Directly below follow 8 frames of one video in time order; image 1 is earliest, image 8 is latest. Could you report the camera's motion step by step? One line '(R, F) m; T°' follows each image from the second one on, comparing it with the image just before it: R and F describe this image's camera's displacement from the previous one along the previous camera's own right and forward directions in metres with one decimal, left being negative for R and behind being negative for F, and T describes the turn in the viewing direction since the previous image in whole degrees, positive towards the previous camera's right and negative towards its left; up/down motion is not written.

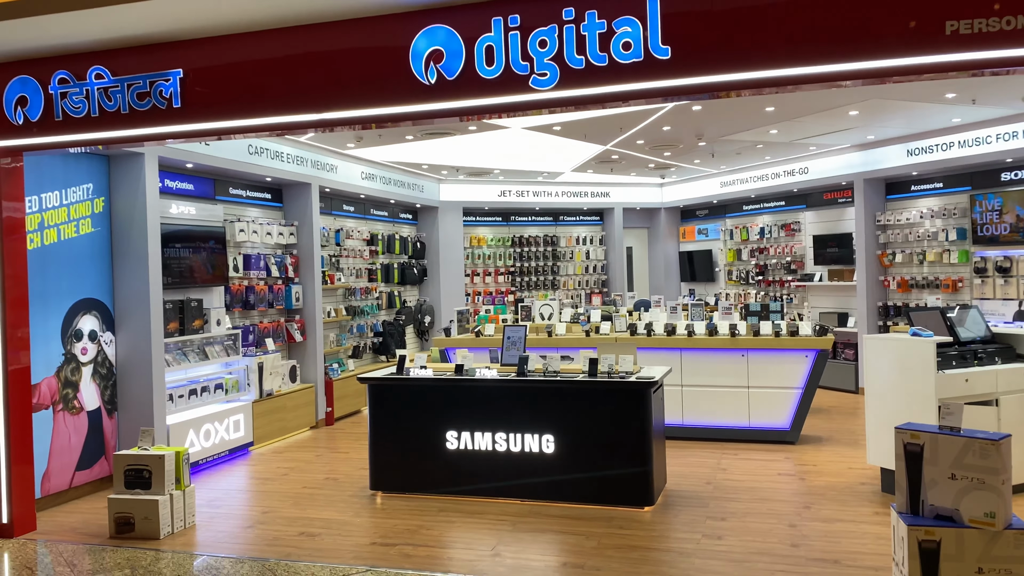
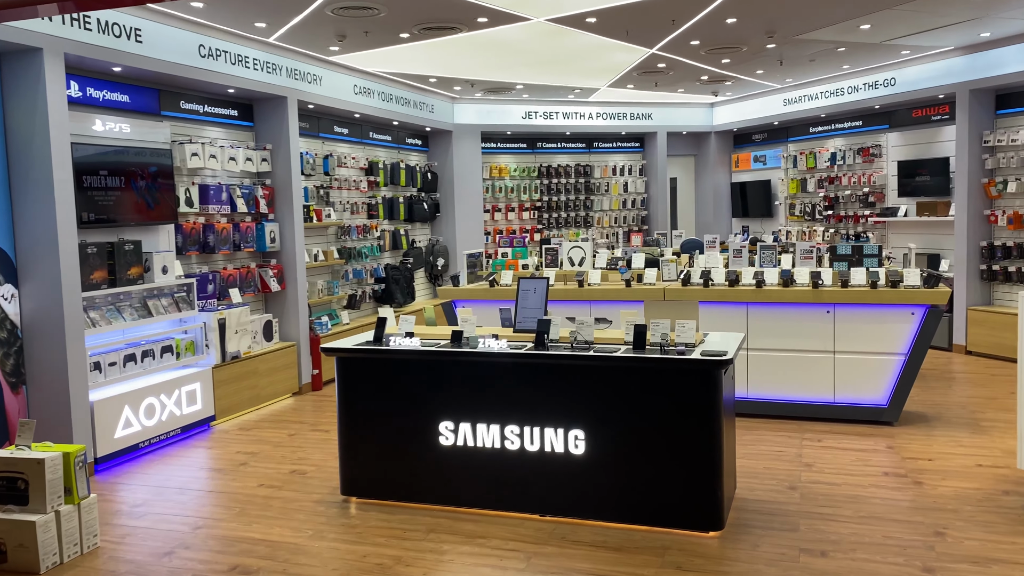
(+0.1, +1.7) m; -2°
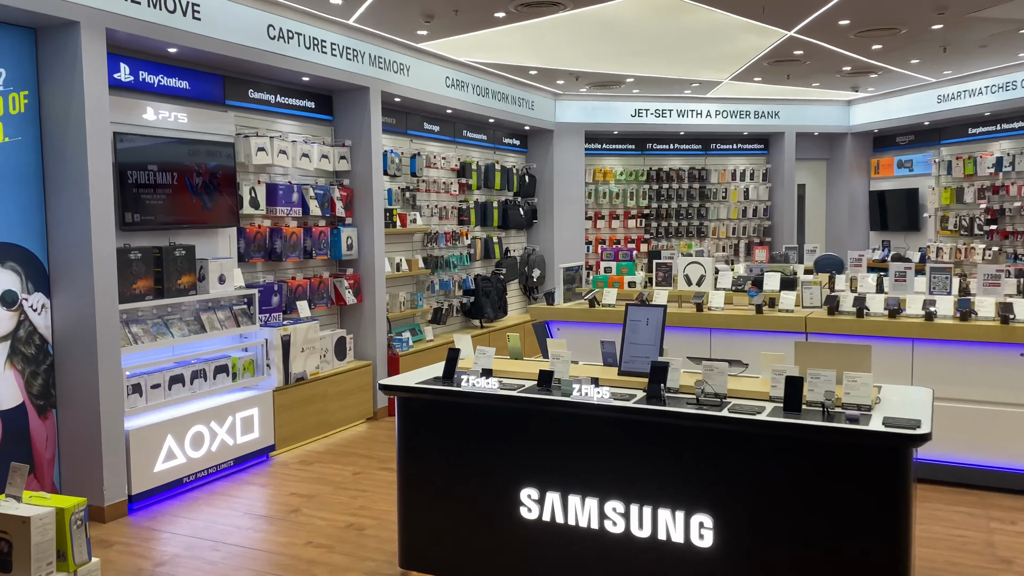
(0.0, +1.0) m; -7°
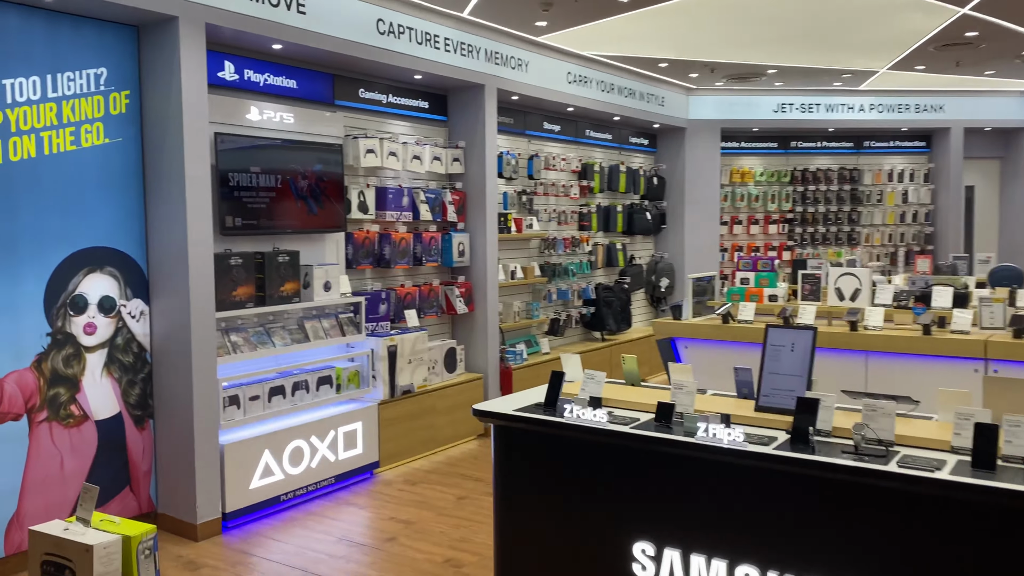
(+0.1, +0.5) m; -9°
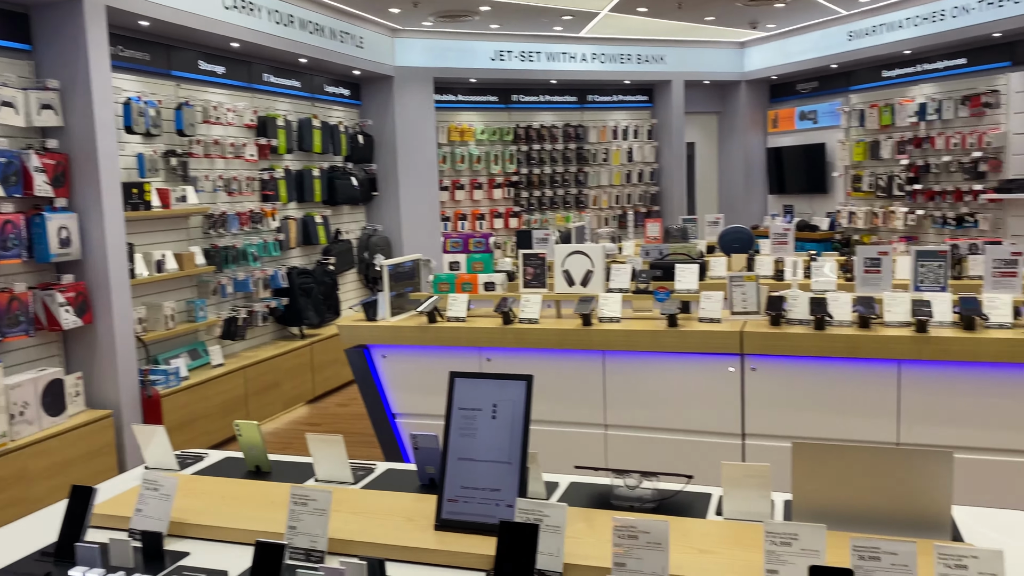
(+0.6, +1.4) m; +17°
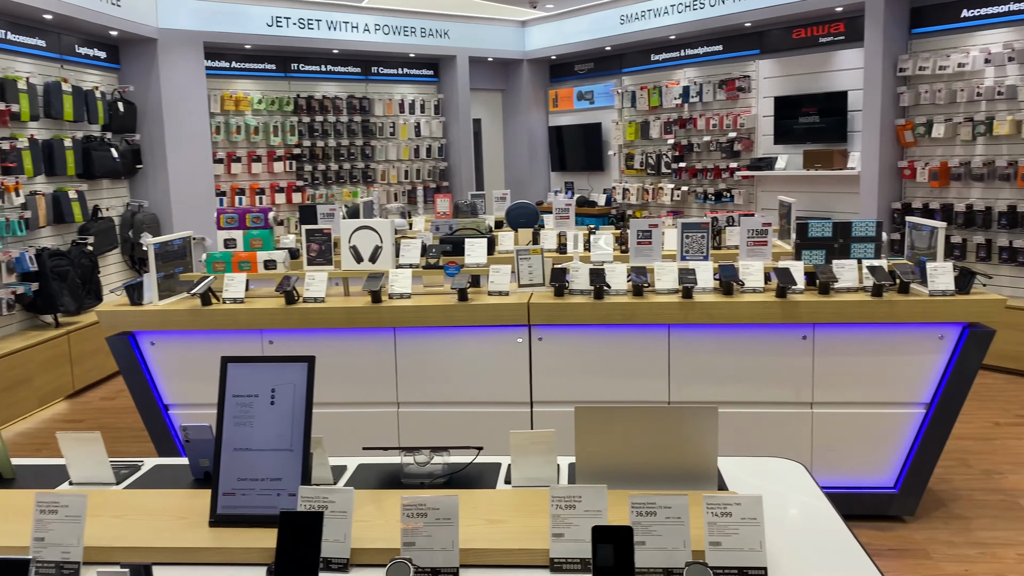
(0.0, 0.0) m; +14°
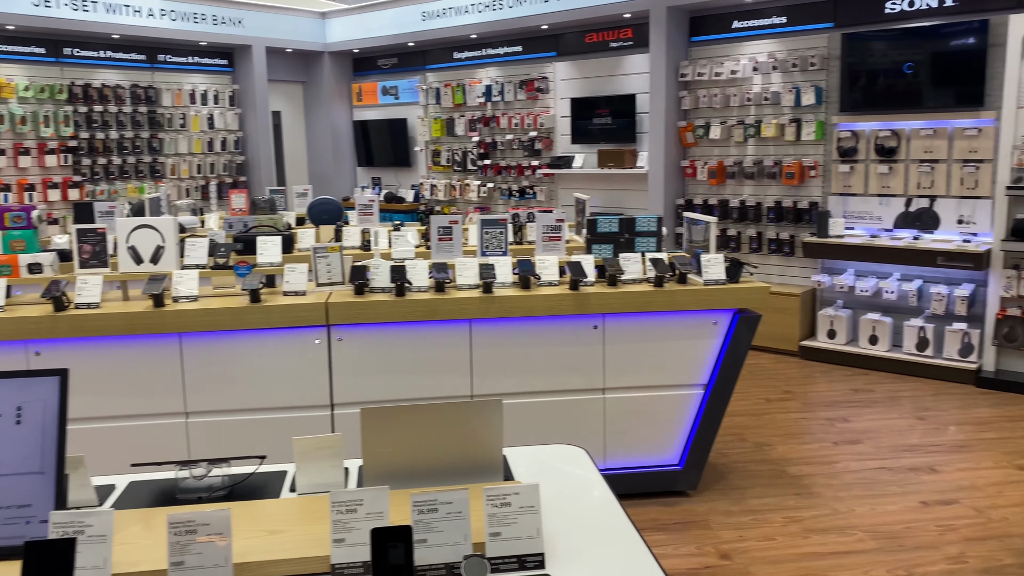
(+0.1, 0.0) m; +12°
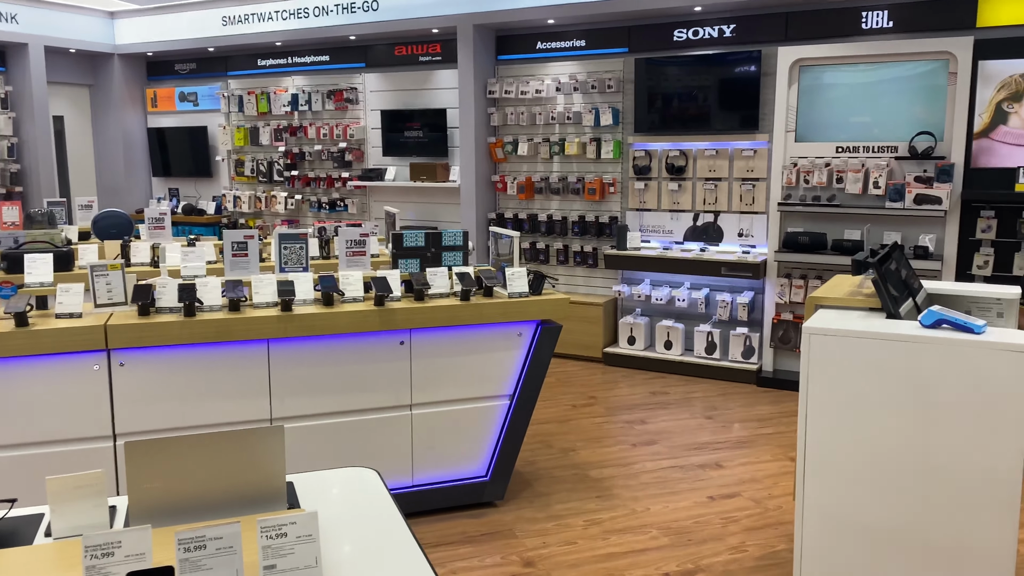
(+0.1, 0.0) m; +12°
